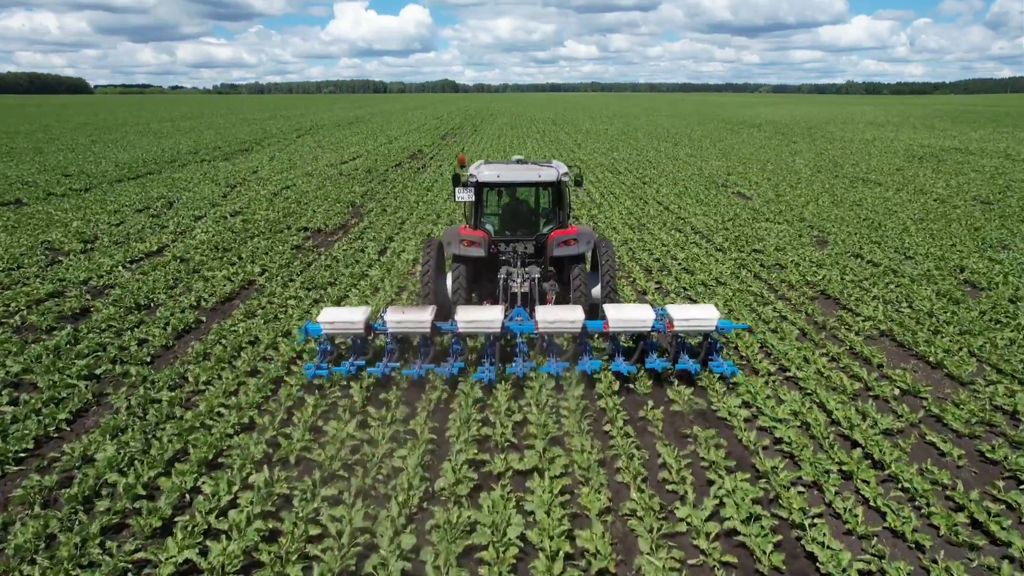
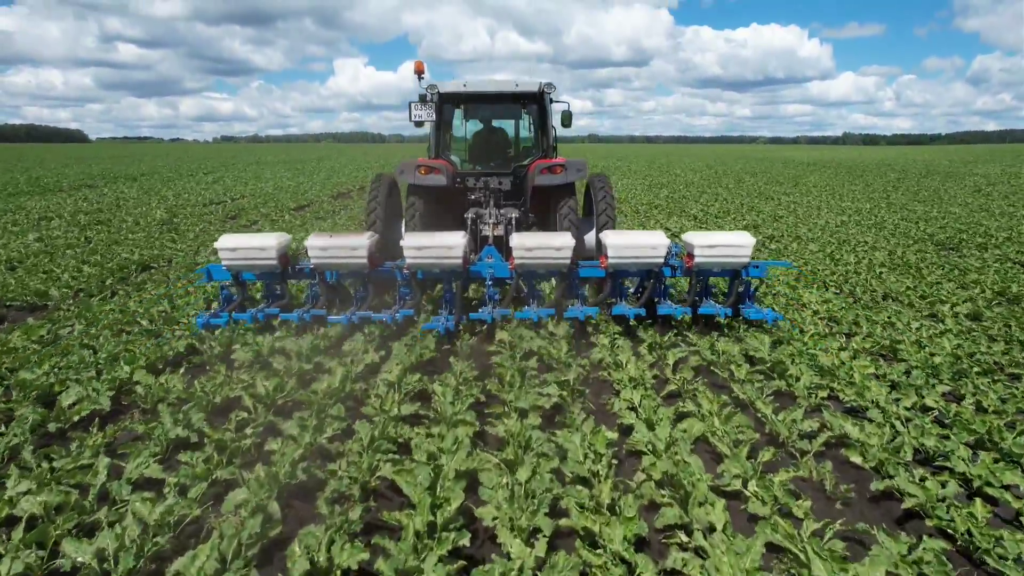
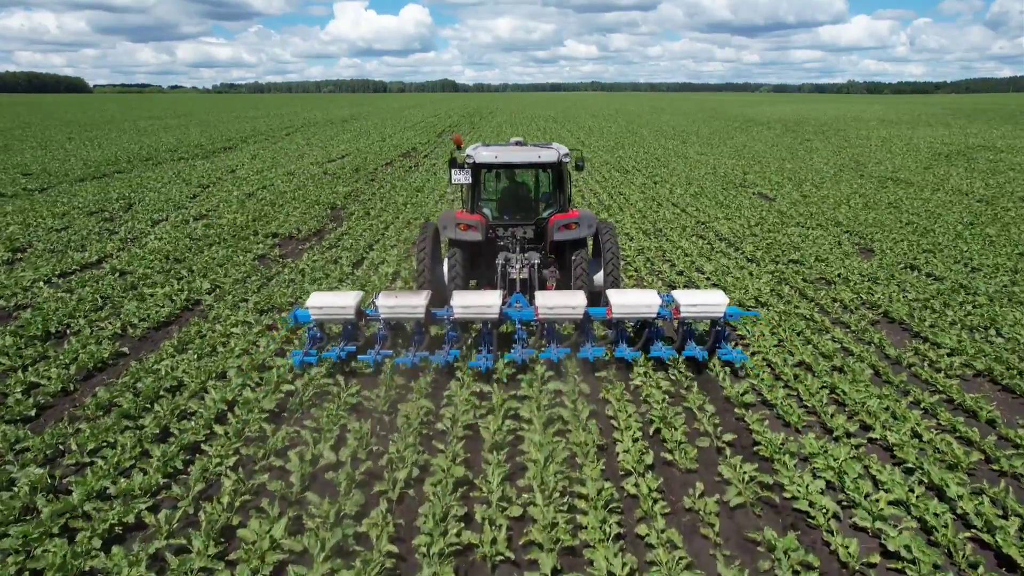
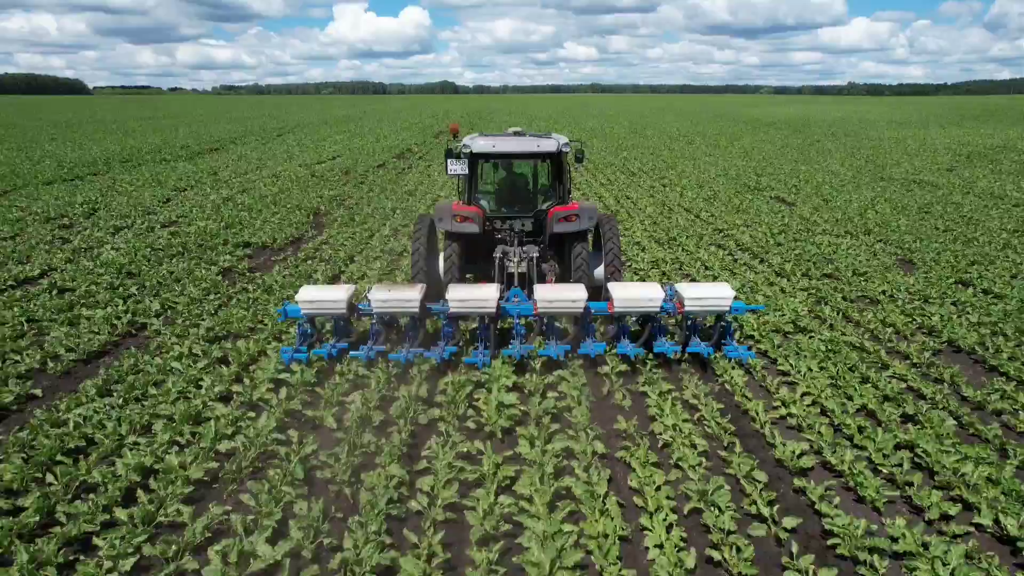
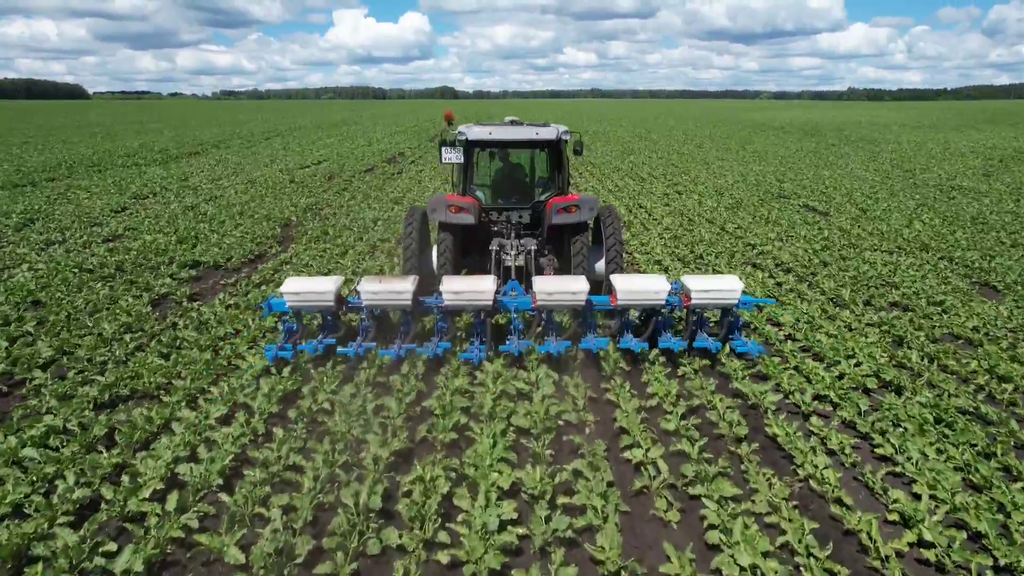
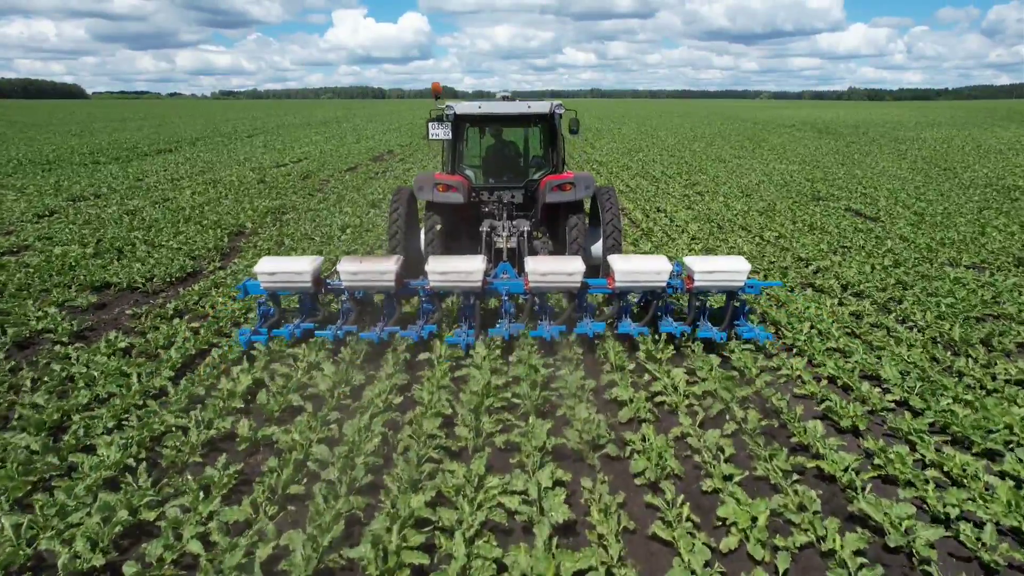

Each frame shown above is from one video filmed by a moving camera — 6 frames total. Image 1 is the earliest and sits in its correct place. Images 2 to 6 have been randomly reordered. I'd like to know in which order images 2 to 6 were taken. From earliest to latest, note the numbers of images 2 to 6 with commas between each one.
3, 4, 5, 6, 2
